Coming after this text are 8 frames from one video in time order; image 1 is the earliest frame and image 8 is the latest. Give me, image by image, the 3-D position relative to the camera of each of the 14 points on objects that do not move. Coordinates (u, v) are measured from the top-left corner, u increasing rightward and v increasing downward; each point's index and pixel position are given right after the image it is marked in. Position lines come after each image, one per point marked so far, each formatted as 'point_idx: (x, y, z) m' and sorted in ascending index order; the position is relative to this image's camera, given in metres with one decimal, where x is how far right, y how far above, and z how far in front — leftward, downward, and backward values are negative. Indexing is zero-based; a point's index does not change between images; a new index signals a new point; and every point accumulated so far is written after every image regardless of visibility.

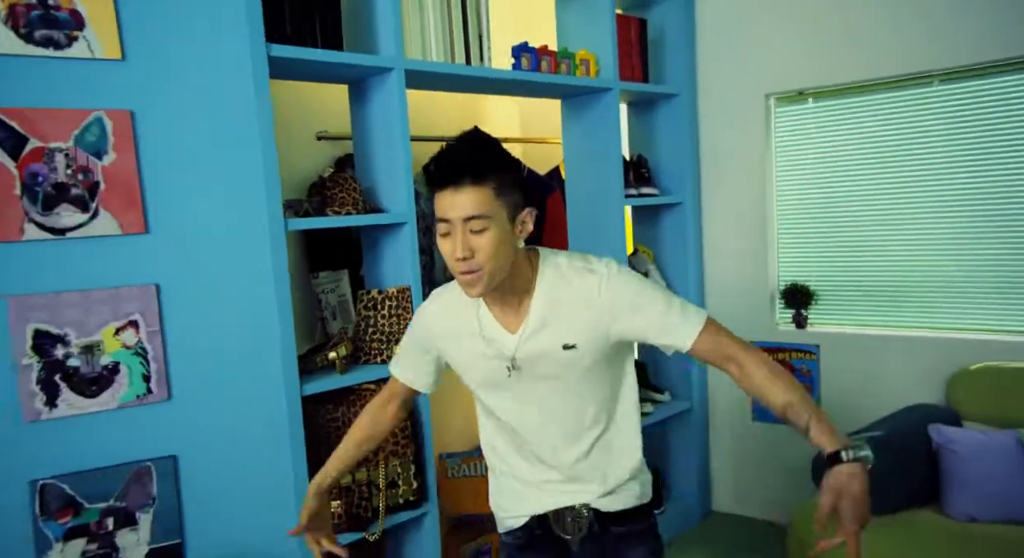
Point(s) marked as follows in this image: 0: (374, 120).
0: (-0.4, +0.5, +2.0) m
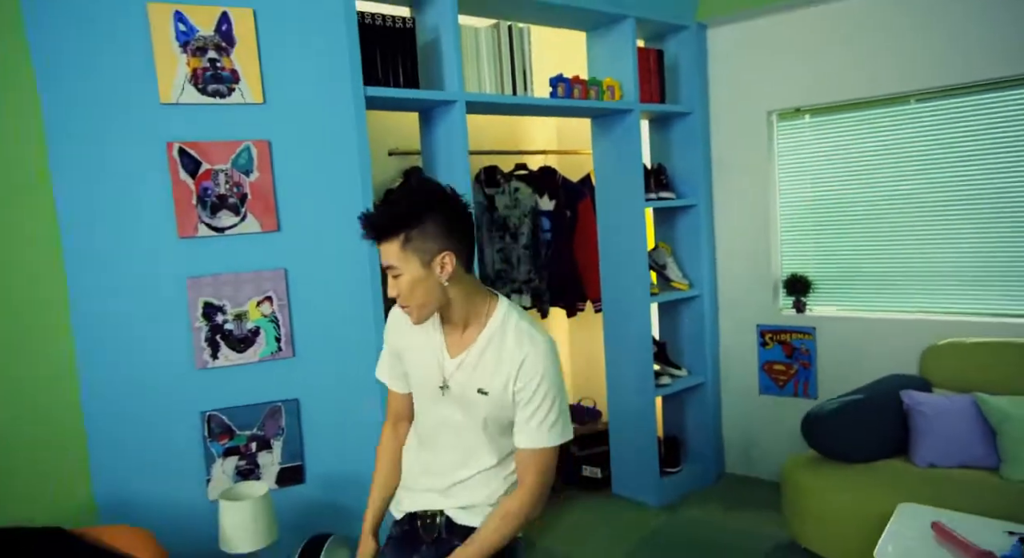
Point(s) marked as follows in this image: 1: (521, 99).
0: (-0.3, +0.5, +2.5) m
1: (0.0, +0.7, +2.6) m
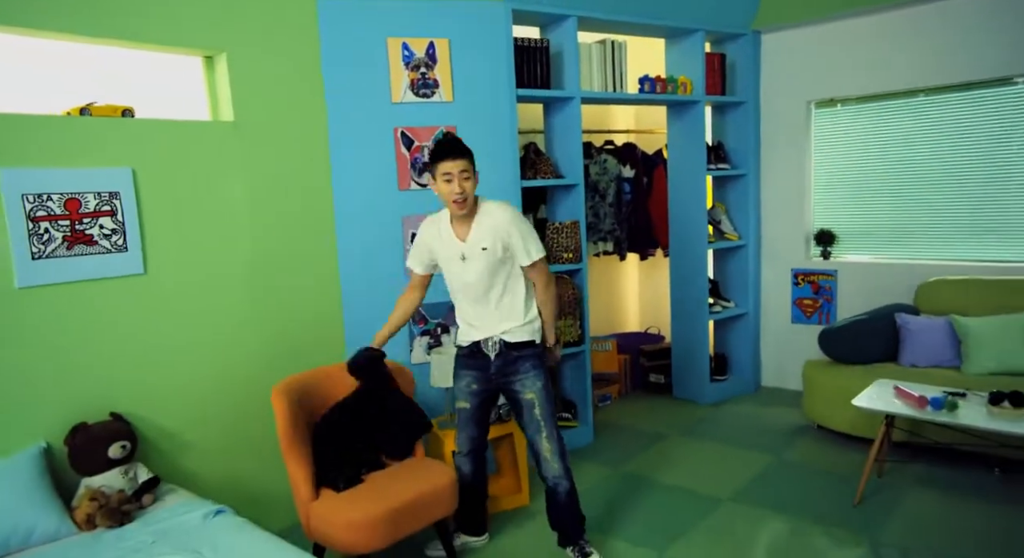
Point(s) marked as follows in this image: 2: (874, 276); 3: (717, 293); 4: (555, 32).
0: (+0.2, +0.8, +3.5) m
1: (+0.6, +1.0, +3.5) m
2: (+2.2, 0.0, +3.8) m
3: (+1.4, -0.1, +4.3) m
4: (+0.2, +1.3, +3.4) m
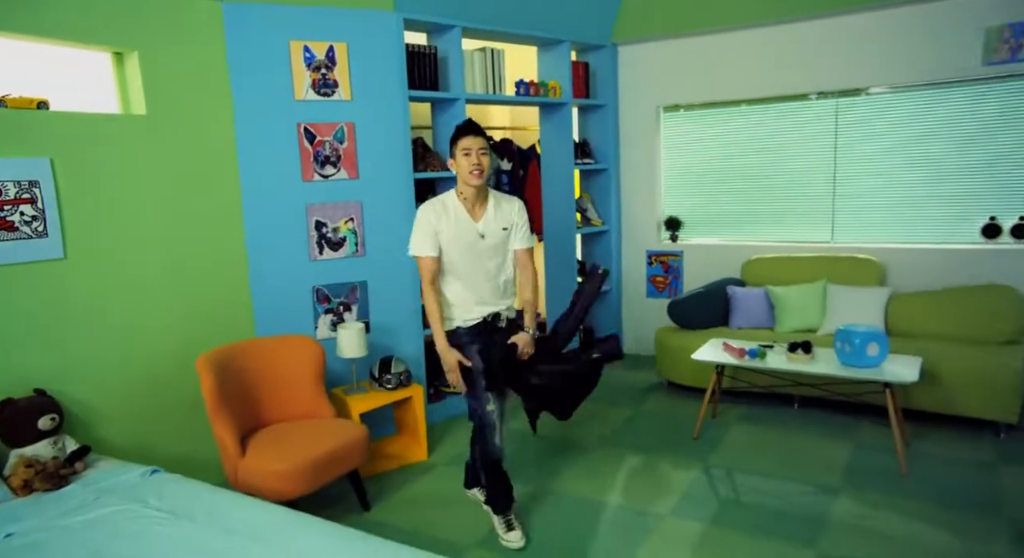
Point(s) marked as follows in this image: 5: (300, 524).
0: (-0.4, +0.9, +3.9) m
1: (-0.1, +1.1, +3.9) m
2: (+1.4, +0.2, +4.6) m
3: (+0.6, 0.0, +4.9) m
4: (-0.4, +1.4, +3.7) m
5: (-0.6, -0.7, +1.9) m
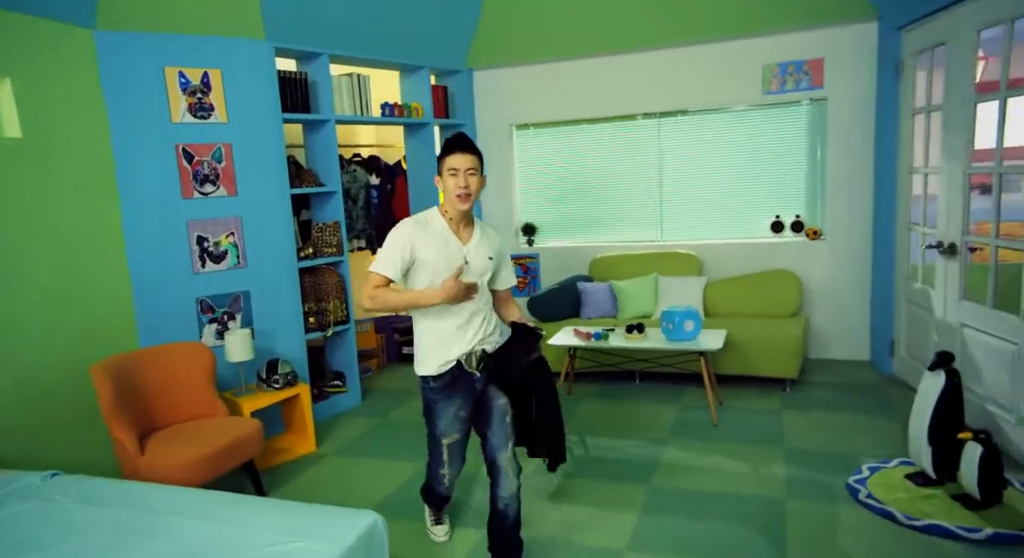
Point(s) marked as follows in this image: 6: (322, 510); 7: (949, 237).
0: (-1.3, +0.9, +4.2) m
1: (-1.0, +1.1, +4.3) m
2: (+0.4, +0.2, +5.3) m
3: (-0.5, 0.0, +5.3) m
4: (-1.3, +1.4, +4.1) m
5: (-1.0, -0.8, +2.2) m
6: (-0.6, -0.8, +2.1) m
7: (+2.4, +0.2, +3.5) m
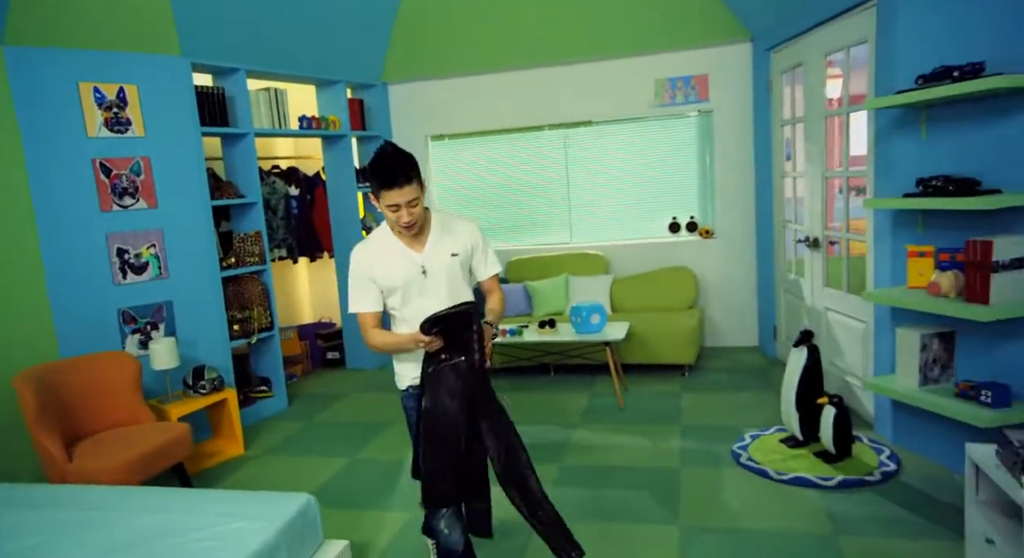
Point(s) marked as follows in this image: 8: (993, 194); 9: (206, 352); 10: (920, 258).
0: (-1.9, +0.8, +4.3) m
1: (-1.6, +1.0, +4.4) m
2: (-0.3, +0.2, +5.6) m
3: (-1.2, 0.0, +5.5) m
4: (-1.9, +1.3, +4.2) m
5: (-1.3, -0.8, +2.3) m
6: (-0.9, -0.8, +2.3) m
7: (+1.9, +0.3, +4.1) m
8: (+1.9, +0.3, +2.5) m
9: (-1.9, -0.4, +3.9) m
10: (+1.8, +0.1, +2.8) m
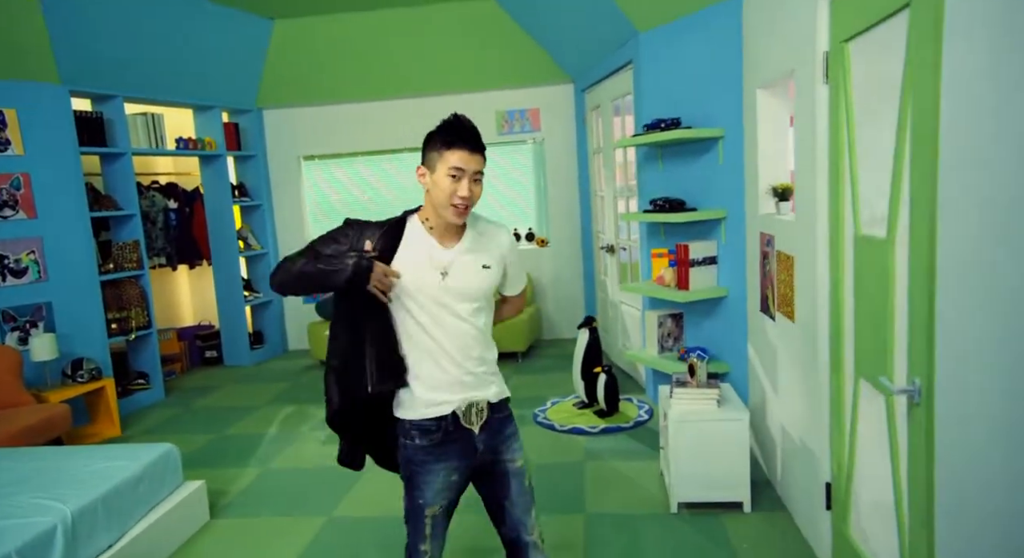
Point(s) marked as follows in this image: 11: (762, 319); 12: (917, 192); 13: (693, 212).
0: (-3.0, +0.8, +4.7) m
1: (-2.8, +1.0, +5.0) m
2: (-1.6, +0.1, +6.2) m
3: (-2.5, -0.1, +6.1) m
4: (-3.0, +1.3, +4.7) m
5: (-2.1, -0.8, +2.9) m
6: (-1.8, -0.8, +2.9) m
7: (+0.8, +0.3, +5.1) m
8: (+1.0, +0.4, +3.6) m
9: (-2.9, -0.5, +4.3) m
10: (+0.9, +0.1, +3.9) m
11: (+1.2, -0.2, +3.1) m
12: (+1.0, +0.2, +1.5) m
13: (+1.0, +0.4, +3.5) m
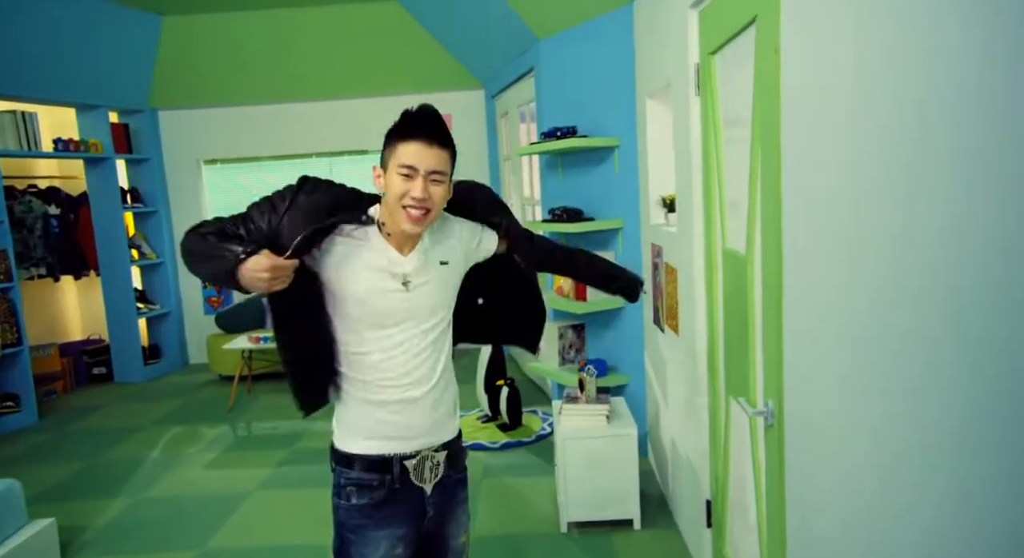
0: (-3.7, +0.7, +4.3) m
1: (-3.5, +0.9, +4.6) m
2: (-2.4, 0.0, +5.9) m
3: (-3.3, -0.2, +5.7) m
4: (-3.6, +1.2, +4.2) m
5: (-2.6, -0.8, +2.5) m
6: (-2.2, -0.8, +2.6) m
7: (+0.1, +0.2, +5.0) m
8: (+0.4, +0.3, +3.5) m
9: (-3.5, -0.6, +3.9) m
10: (+0.3, +0.1, +3.8) m
11: (+0.7, -0.3, +3.1) m
12: (+0.6, +0.2, +1.5) m
13: (+0.4, +0.3, +3.5) m
